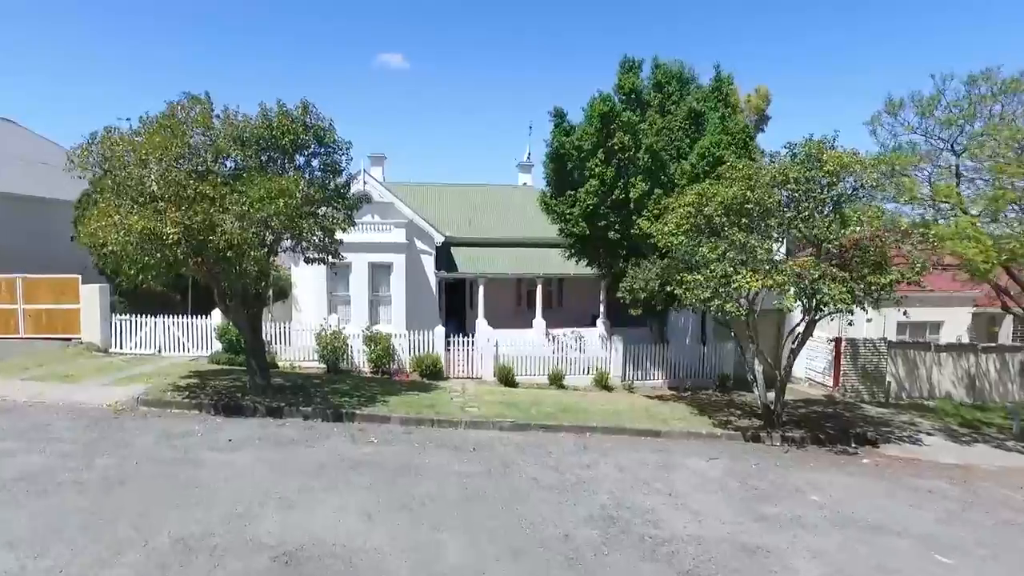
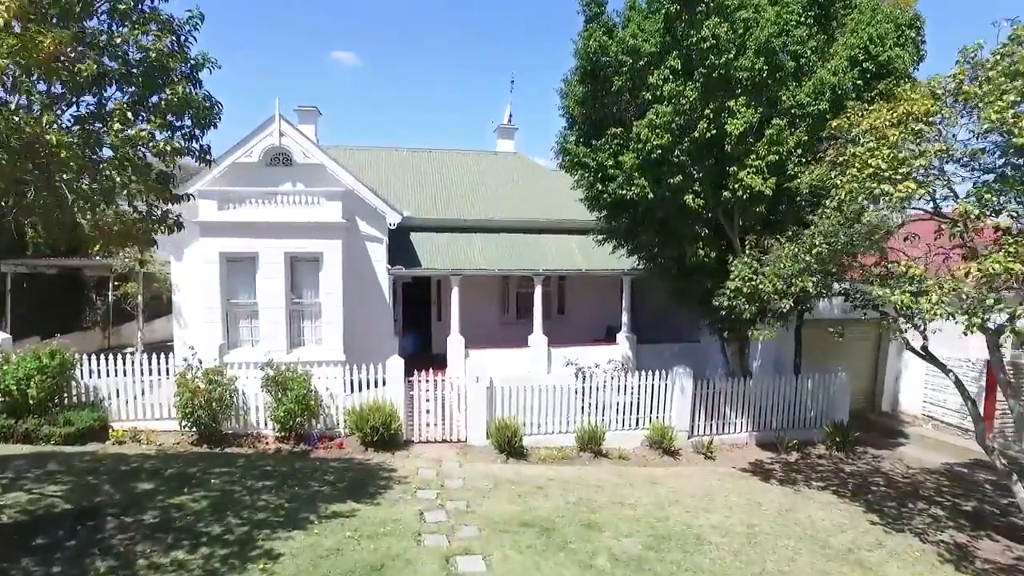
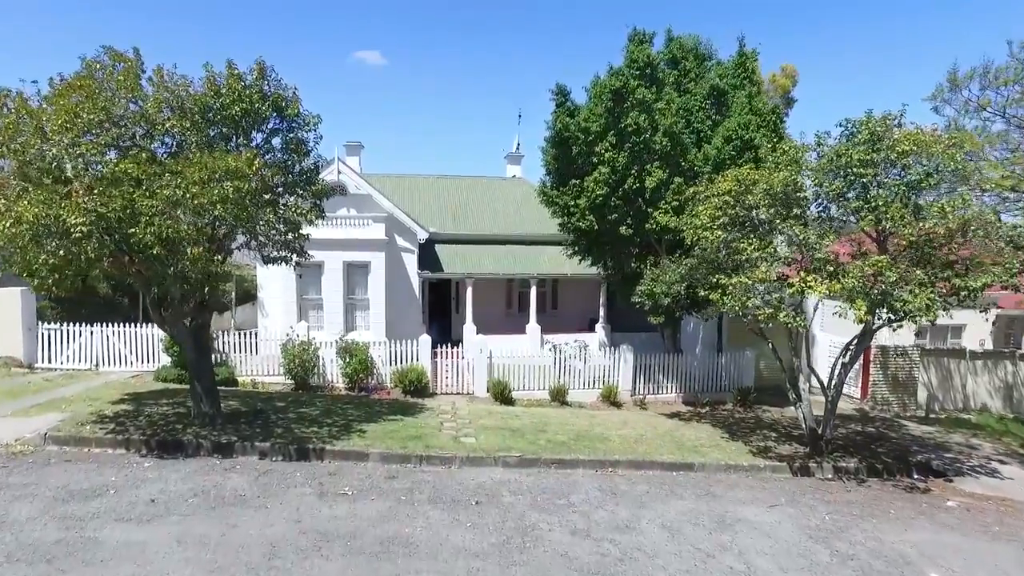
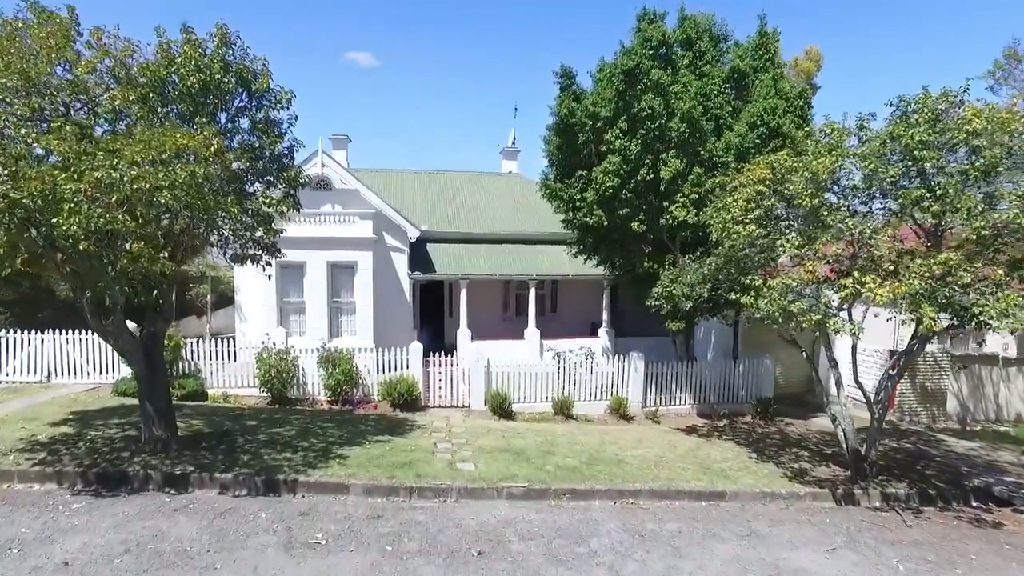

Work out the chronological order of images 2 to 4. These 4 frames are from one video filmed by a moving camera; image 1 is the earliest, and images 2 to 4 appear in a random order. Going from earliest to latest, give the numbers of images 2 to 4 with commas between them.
3, 4, 2
